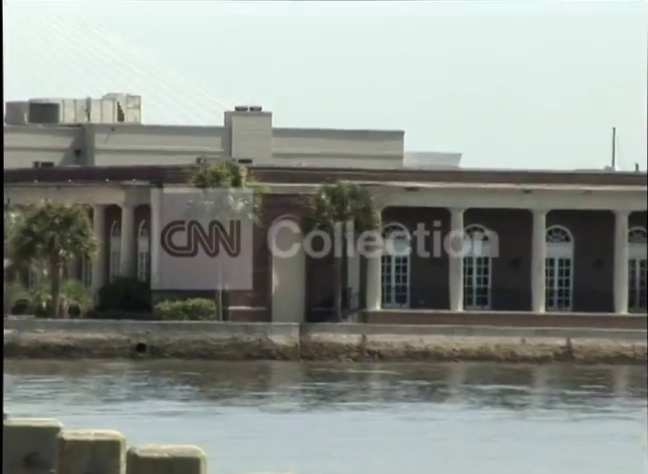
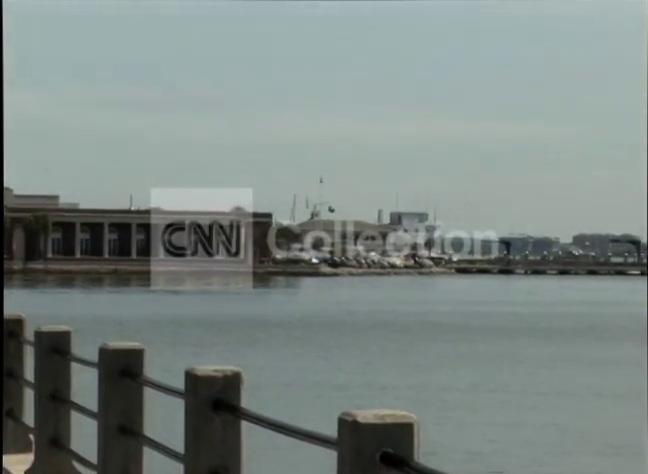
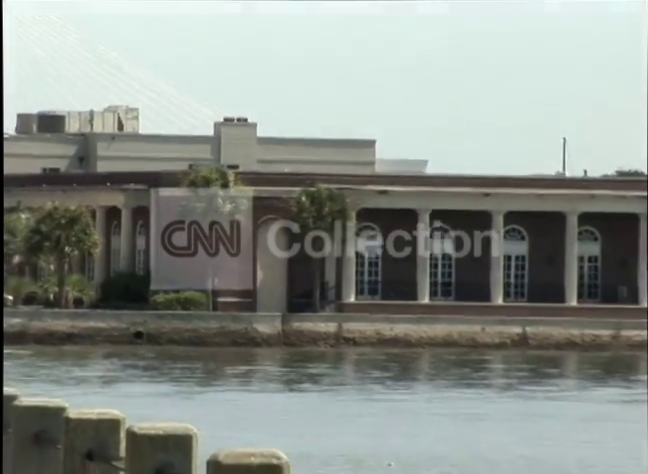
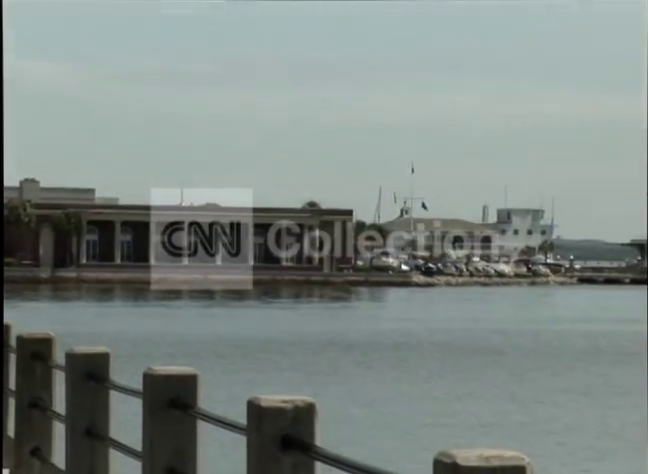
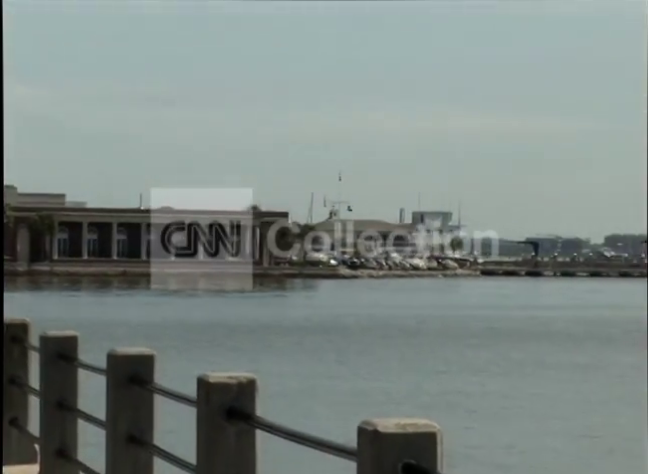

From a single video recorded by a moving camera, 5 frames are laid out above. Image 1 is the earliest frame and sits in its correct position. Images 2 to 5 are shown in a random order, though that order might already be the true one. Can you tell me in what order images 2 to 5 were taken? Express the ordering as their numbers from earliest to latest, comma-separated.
3, 4, 5, 2
